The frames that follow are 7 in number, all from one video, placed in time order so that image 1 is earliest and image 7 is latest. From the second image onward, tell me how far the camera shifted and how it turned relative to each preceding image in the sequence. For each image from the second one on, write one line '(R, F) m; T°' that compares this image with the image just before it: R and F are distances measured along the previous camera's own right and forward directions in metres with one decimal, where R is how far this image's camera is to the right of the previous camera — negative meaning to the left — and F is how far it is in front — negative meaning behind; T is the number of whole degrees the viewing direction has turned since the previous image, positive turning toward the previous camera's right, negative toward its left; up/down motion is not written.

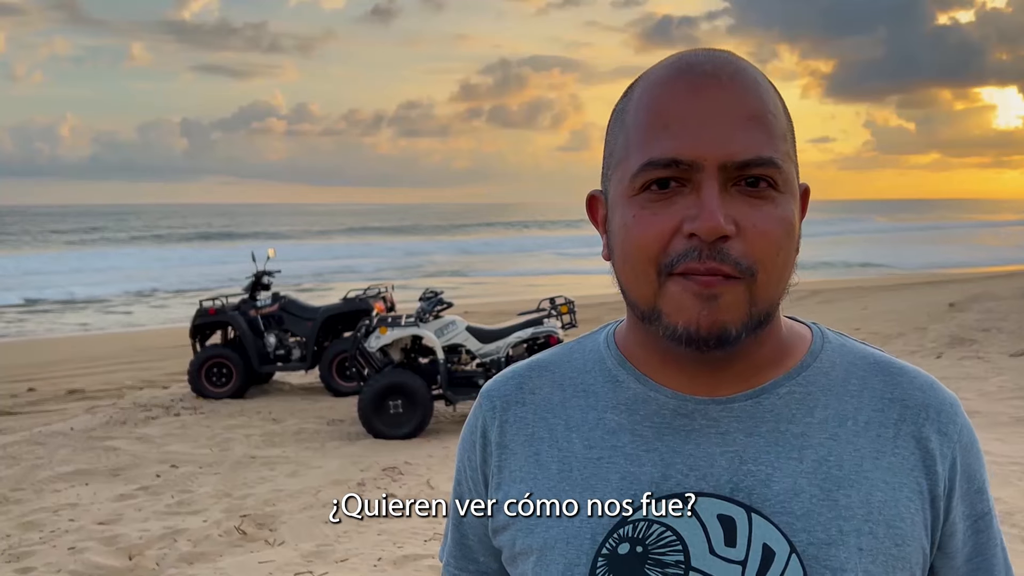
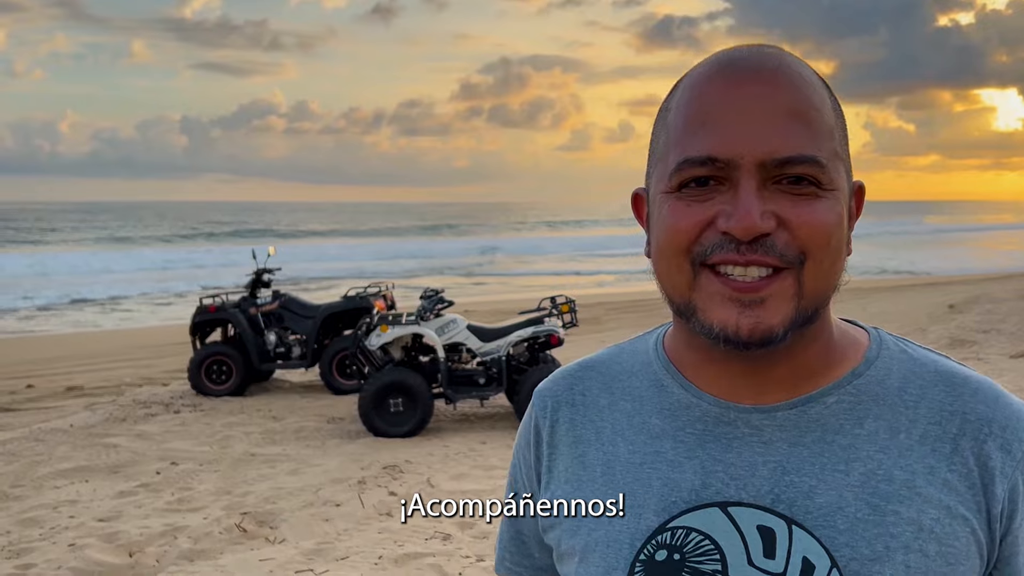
(0.0, 0.0) m; 0°
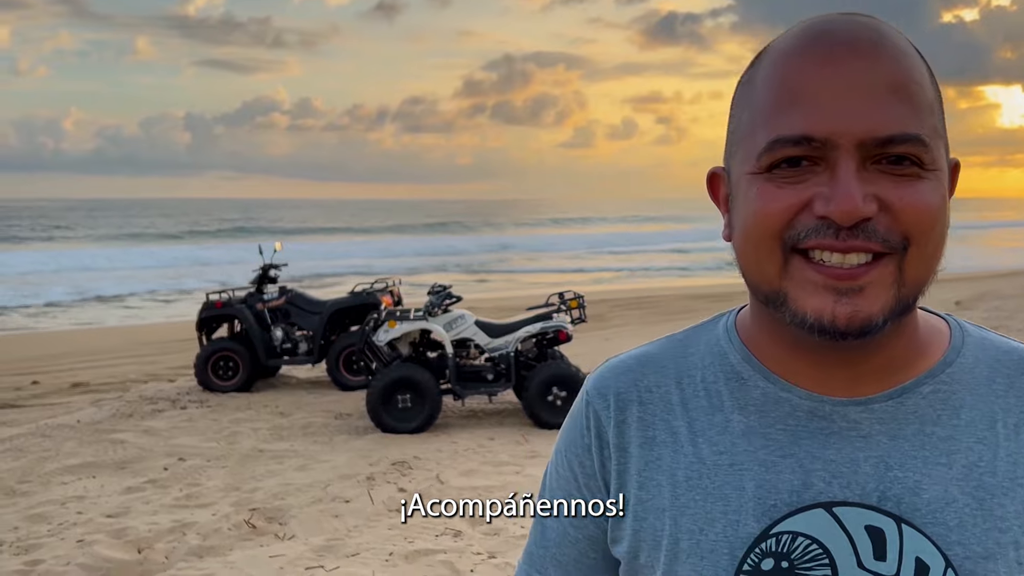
(0.0, 0.0) m; 0°
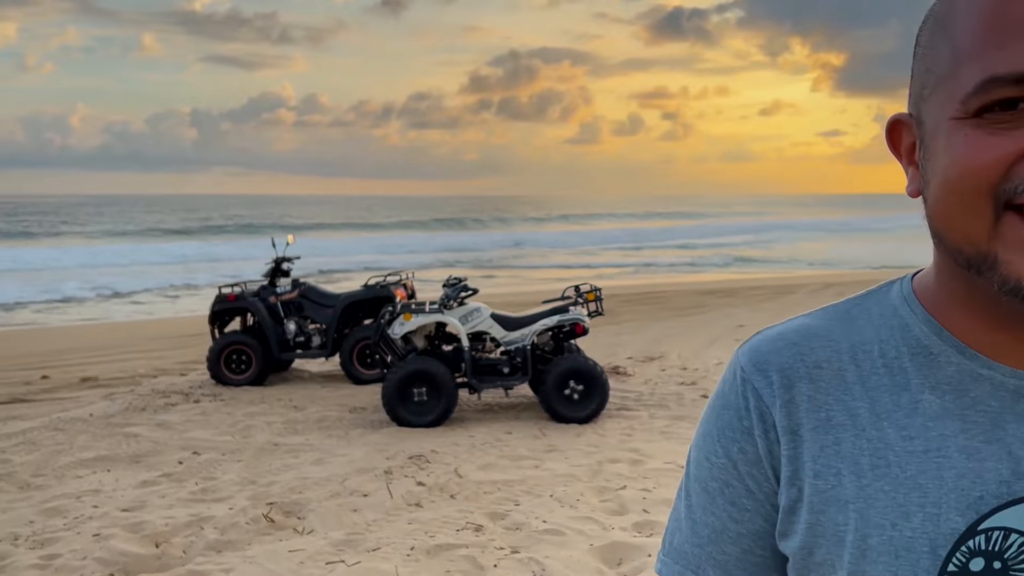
(-0.1, +0.1) m; 0°
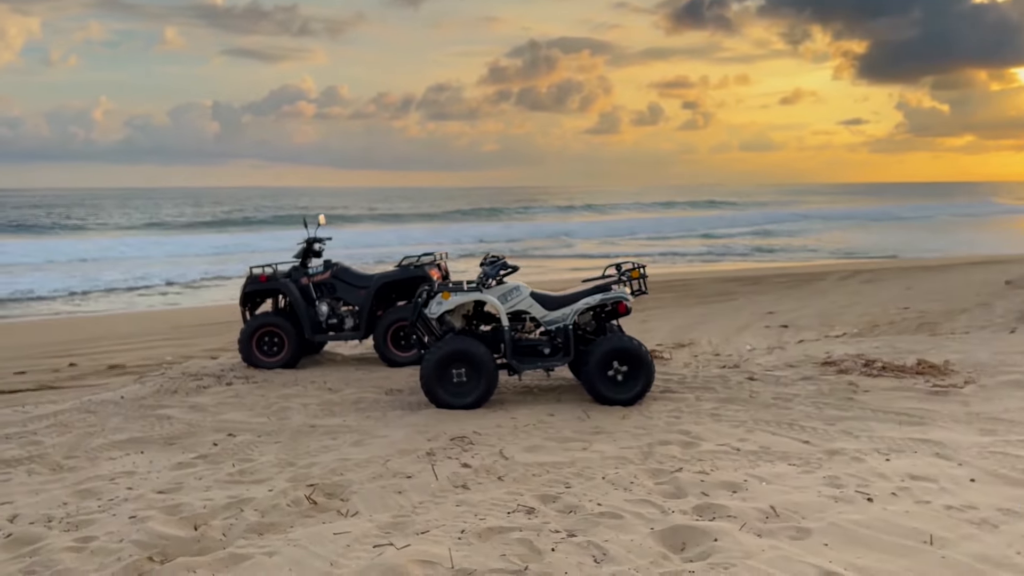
(-0.2, +0.2) m; -1°
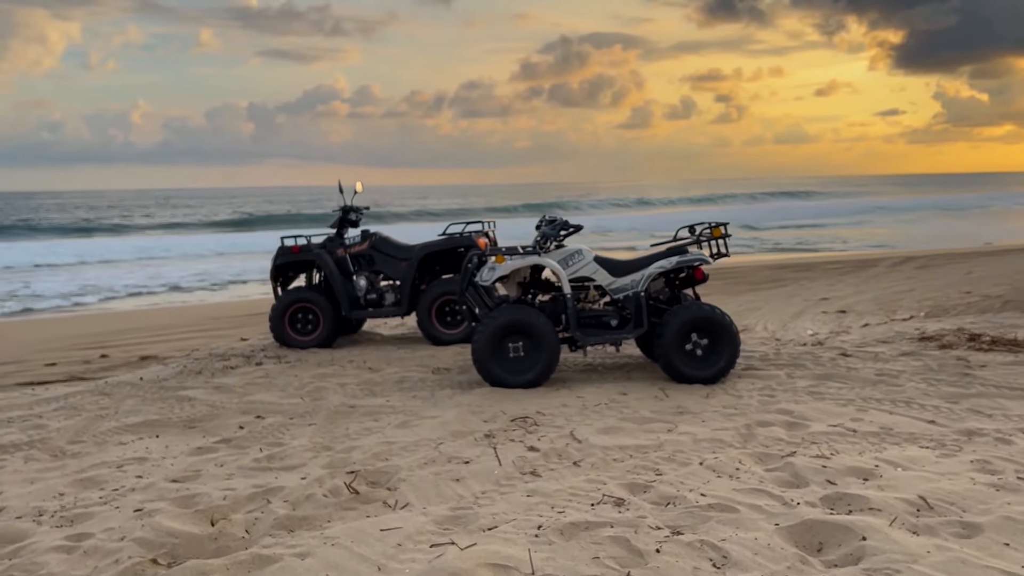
(-0.2, +0.8) m; -2°
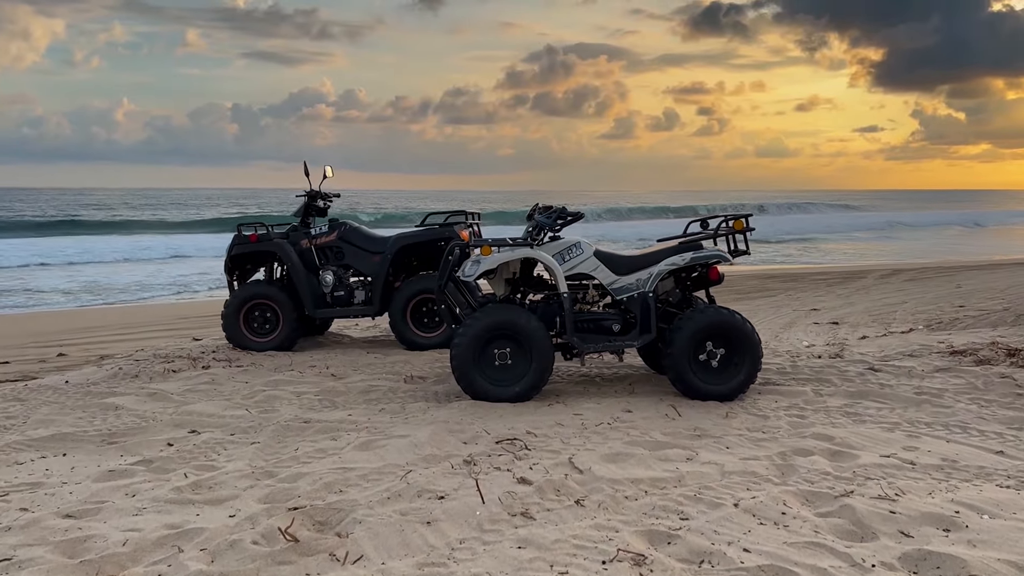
(0.0, +0.8) m; +1°
